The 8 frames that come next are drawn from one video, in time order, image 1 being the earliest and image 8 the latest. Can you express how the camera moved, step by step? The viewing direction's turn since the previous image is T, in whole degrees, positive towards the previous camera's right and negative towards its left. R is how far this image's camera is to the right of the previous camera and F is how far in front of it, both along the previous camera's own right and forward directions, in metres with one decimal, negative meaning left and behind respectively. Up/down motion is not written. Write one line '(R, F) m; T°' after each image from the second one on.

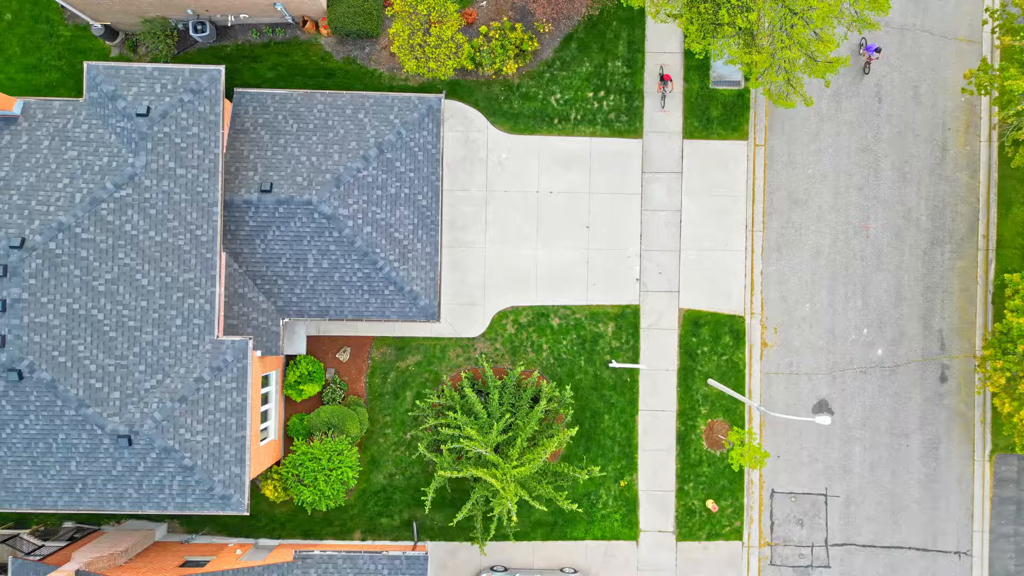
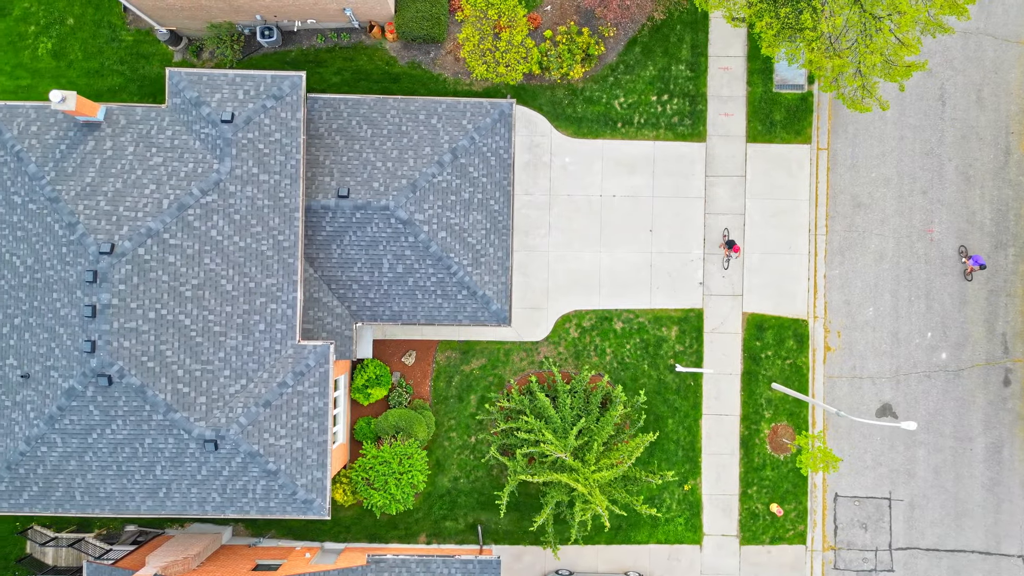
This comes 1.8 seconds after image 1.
(-1.3, 0.0) m; 0°
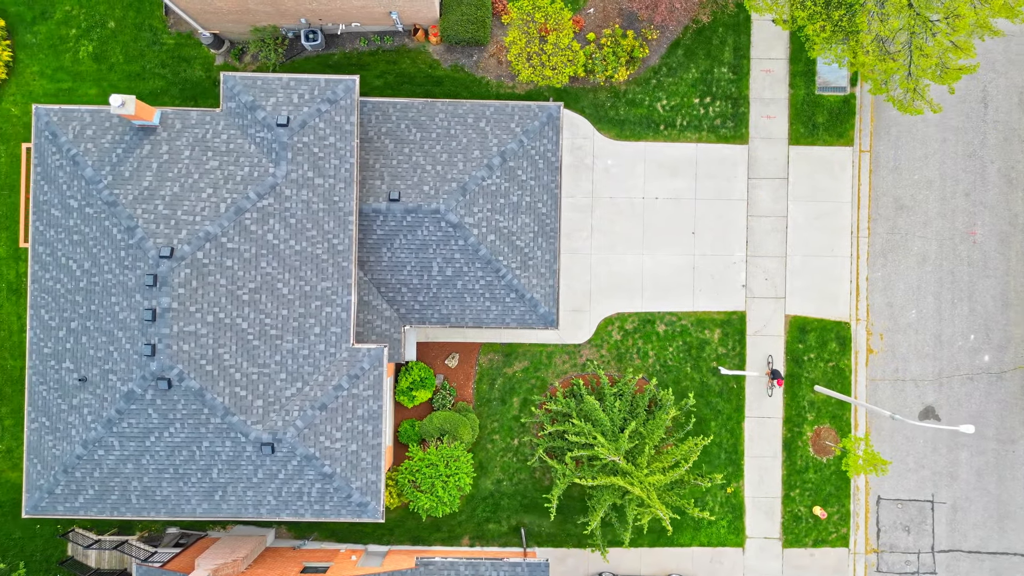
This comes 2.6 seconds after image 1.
(-0.9, 0.0) m; 0°
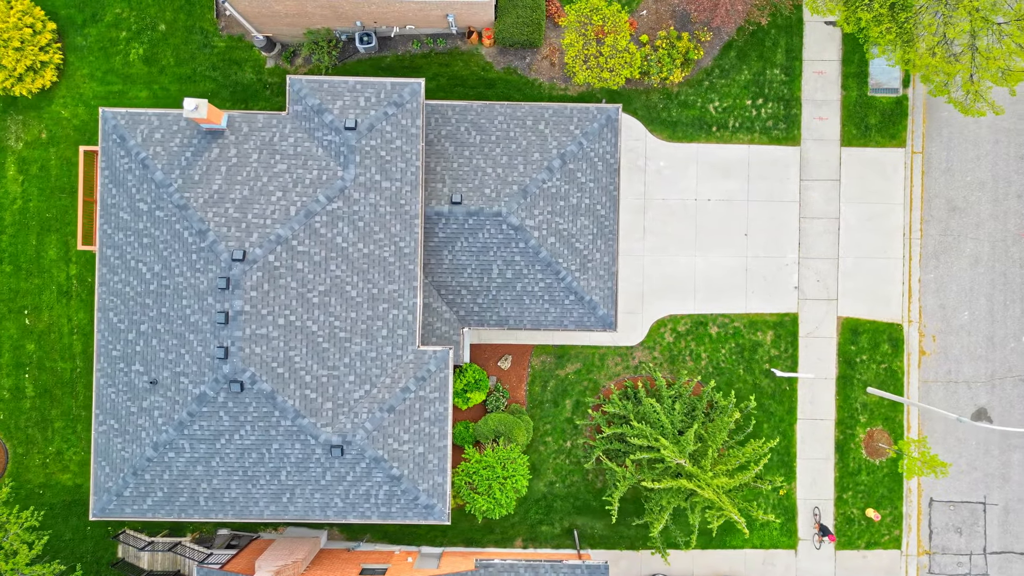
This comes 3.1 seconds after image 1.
(-1.1, 0.0) m; 0°
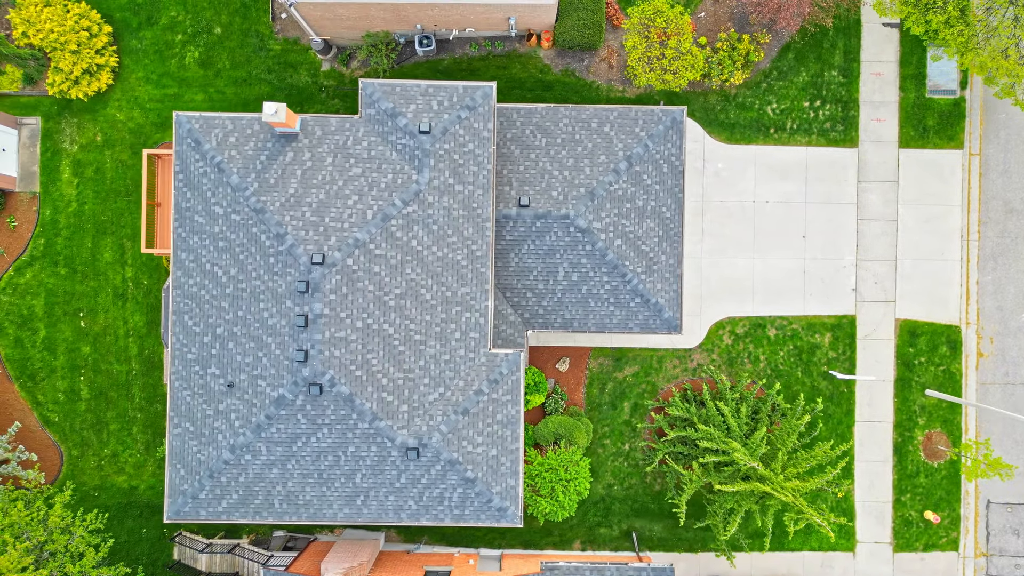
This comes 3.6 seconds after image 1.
(-1.2, 0.0) m; 0°
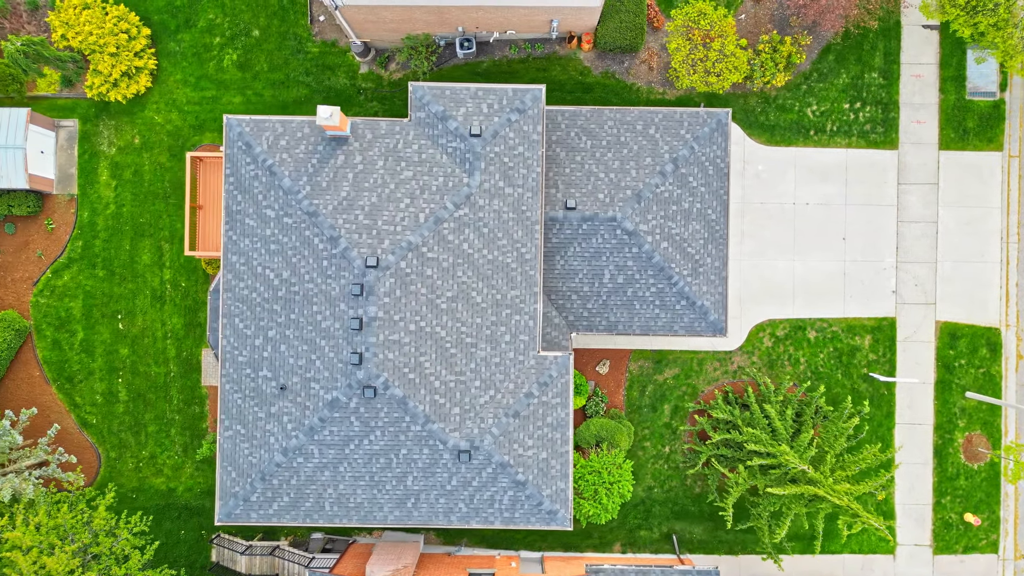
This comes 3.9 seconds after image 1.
(-0.8, 0.0) m; 0°
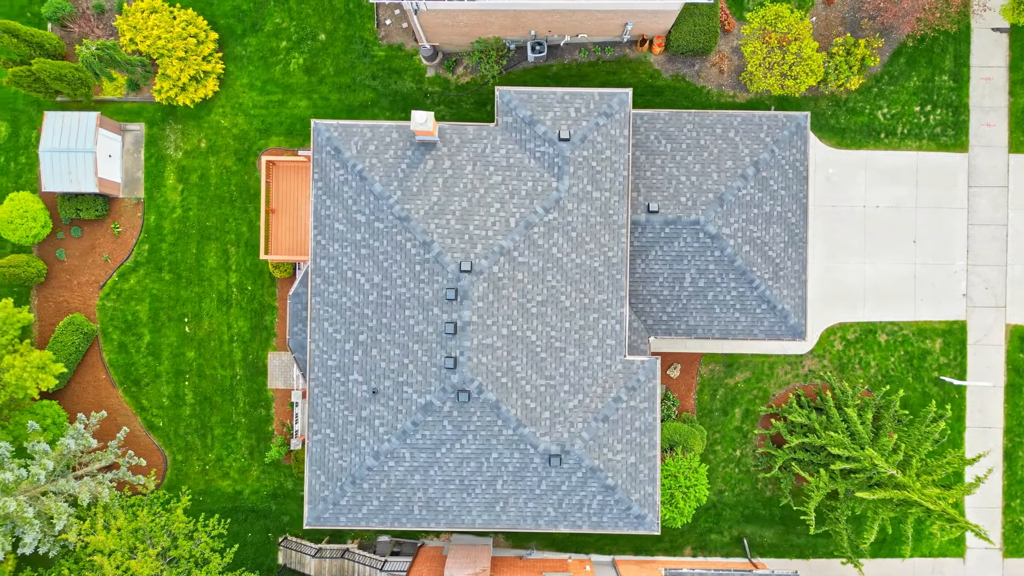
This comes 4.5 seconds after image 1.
(-1.4, 0.0) m; 0°
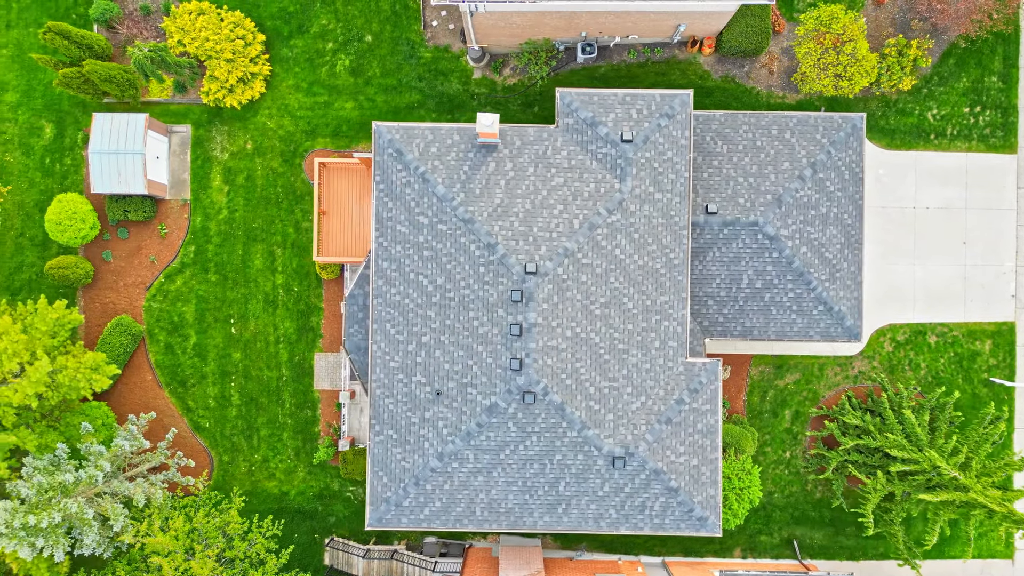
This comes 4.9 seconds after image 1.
(-1.0, 0.0) m; 0°
